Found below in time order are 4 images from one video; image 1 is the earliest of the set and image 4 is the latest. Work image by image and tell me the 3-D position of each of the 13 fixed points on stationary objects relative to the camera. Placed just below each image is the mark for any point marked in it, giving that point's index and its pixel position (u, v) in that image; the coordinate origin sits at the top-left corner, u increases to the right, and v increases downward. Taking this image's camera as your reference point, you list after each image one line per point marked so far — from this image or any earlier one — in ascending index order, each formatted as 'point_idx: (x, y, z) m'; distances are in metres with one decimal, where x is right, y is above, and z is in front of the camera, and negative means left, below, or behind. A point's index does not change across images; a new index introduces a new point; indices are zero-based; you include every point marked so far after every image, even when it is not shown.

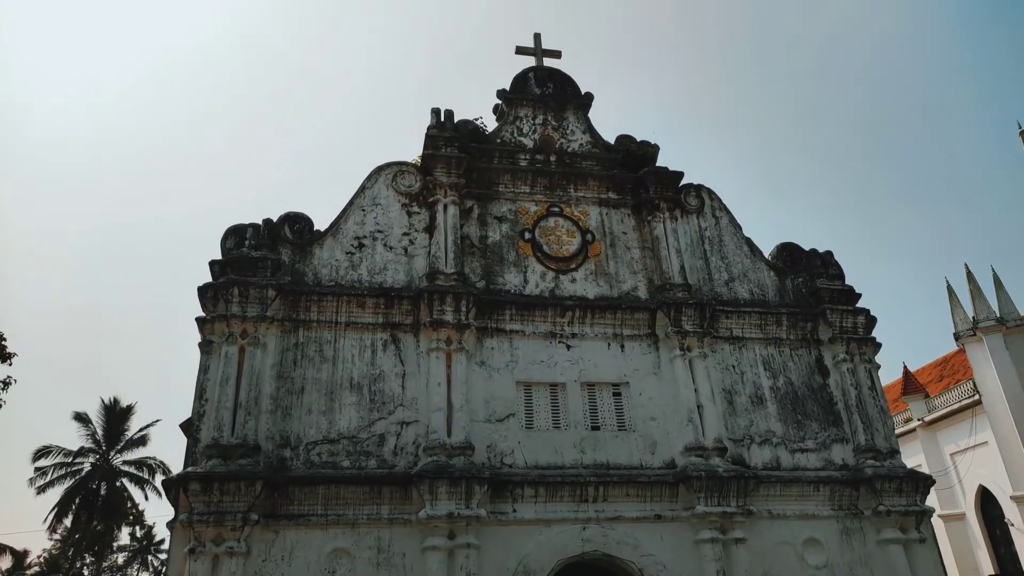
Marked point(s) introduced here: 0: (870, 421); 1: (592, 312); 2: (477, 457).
0: (+5.3, -2.0, +9.9) m
1: (+1.2, -0.4, +10.1) m
2: (-0.5, -2.2, +8.9) m
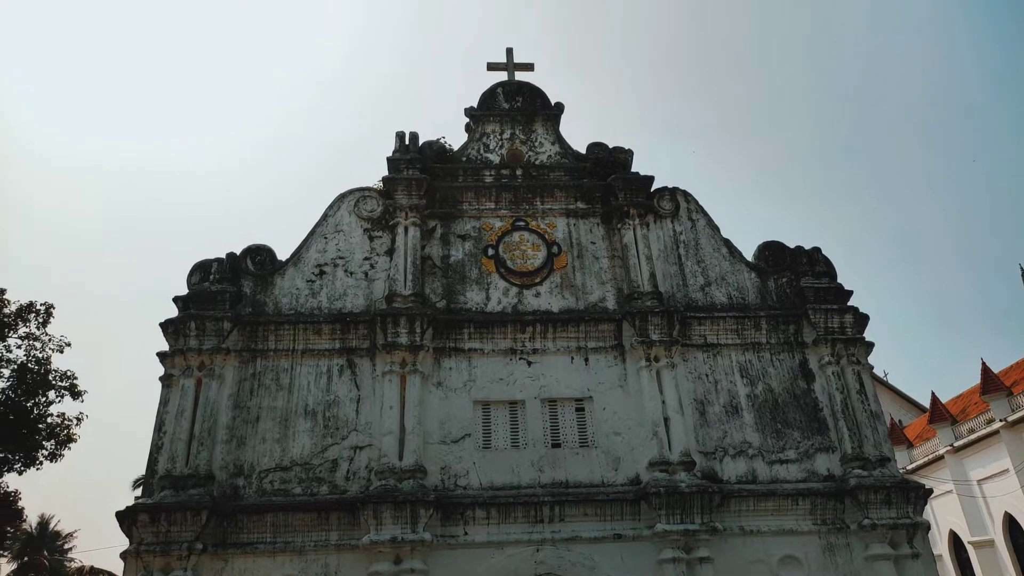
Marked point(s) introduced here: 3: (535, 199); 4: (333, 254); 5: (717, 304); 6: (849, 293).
0: (+4.8, -1.9, +9.2) m
1: (+0.6, -0.6, +9.9) m
2: (-1.1, -2.5, +8.7) m
3: (+0.4, +1.5, +11.3) m
4: (-2.8, +0.5, +10.6) m
5: (+3.2, -0.2, +10.4) m
6: (+5.2, -0.1, +10.4) m
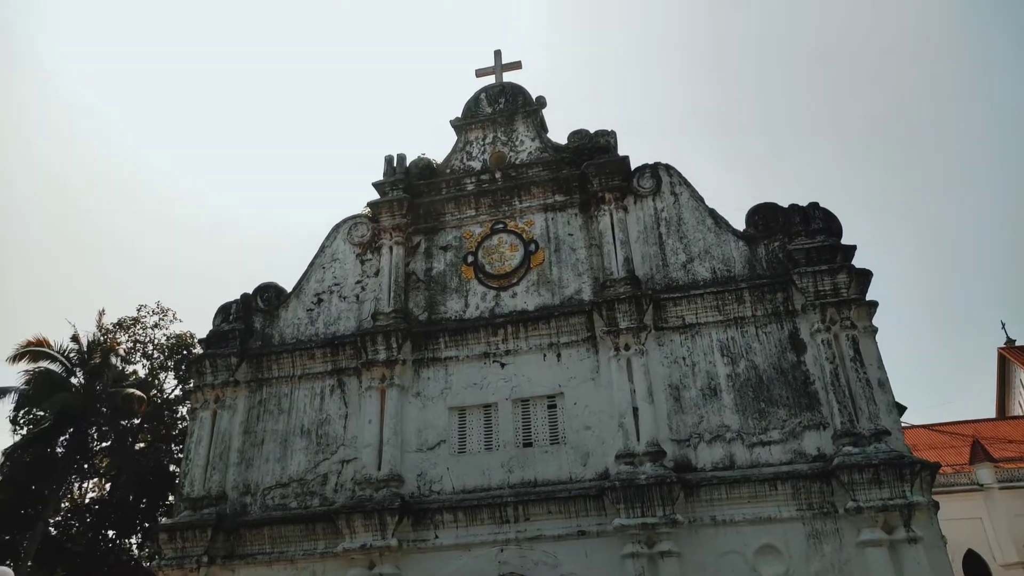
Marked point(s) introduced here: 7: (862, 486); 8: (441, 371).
0: (+4.2, -1.4, +8.3) m
1: (+0.2, -0.5, +9.9) m
2: (-1.4, -2.7, +9.2) m
3: (0.0, +1.5, +11.3) m
4: (-3.1, +0.1, +11.4) m
5: (+2.7, +0.1, +9.8) m
6: (+4.7, +0.6, +9.3) m
7: (+4.0, -2.2, +7.6) m
8: (-1.1, -1.2, +10.0) m
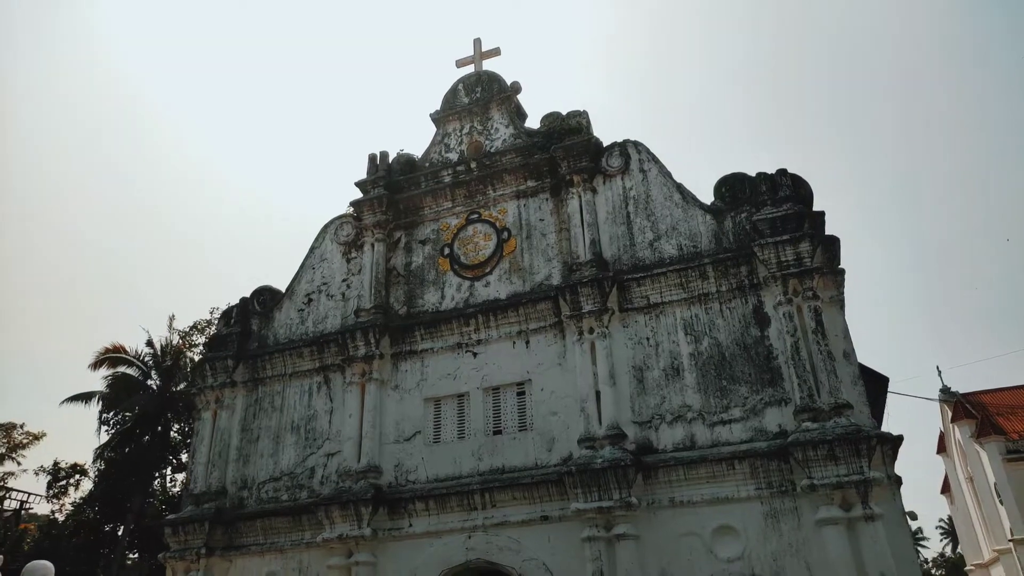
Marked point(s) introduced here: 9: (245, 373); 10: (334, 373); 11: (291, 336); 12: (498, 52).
0: (+3.6, -1.0, +8.0) m
1: (-0.3, -0.4, +10.0) m
2: (-1.8, -2.7, +9.5) m
3: (-0.4, +1.7, +11.4) m
4: (-3.4, +0.1, +11.8) m
5: (+2.2, +0.4, +9.6) m
6: (+4.1, +1.0, +8.9) m
7: (+3.4, -1.9, +7.4) m
8: (-1.4, -1.2, +10.3) m
9: (-4.5, -1.4, +11.2) m
10: (-2.8, -1.3, +10.7) m
11: (-3.8, -0.8, +11.5) m
12: (-0.3, +4.7, +13.3) m
